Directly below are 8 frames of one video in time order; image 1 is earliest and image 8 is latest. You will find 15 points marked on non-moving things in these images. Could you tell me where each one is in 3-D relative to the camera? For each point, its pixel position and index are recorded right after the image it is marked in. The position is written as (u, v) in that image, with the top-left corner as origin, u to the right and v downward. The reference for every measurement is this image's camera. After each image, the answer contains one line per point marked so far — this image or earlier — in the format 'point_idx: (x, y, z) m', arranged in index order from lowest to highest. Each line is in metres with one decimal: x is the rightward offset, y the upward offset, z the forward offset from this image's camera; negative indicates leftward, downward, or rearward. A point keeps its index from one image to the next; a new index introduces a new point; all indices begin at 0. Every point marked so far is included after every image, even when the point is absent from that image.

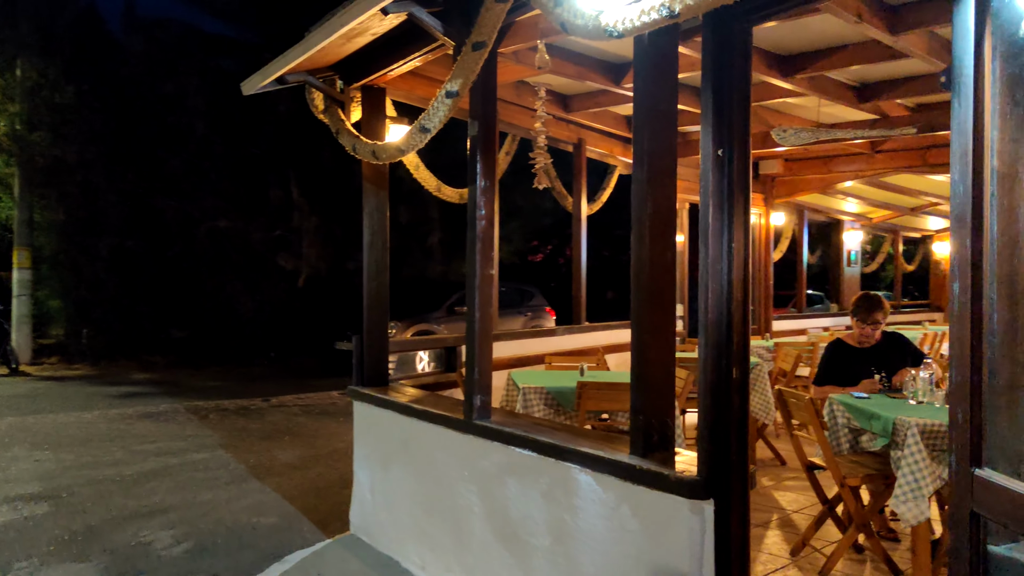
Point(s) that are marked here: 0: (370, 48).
0: (-0.8, +1.4, +5.0) m
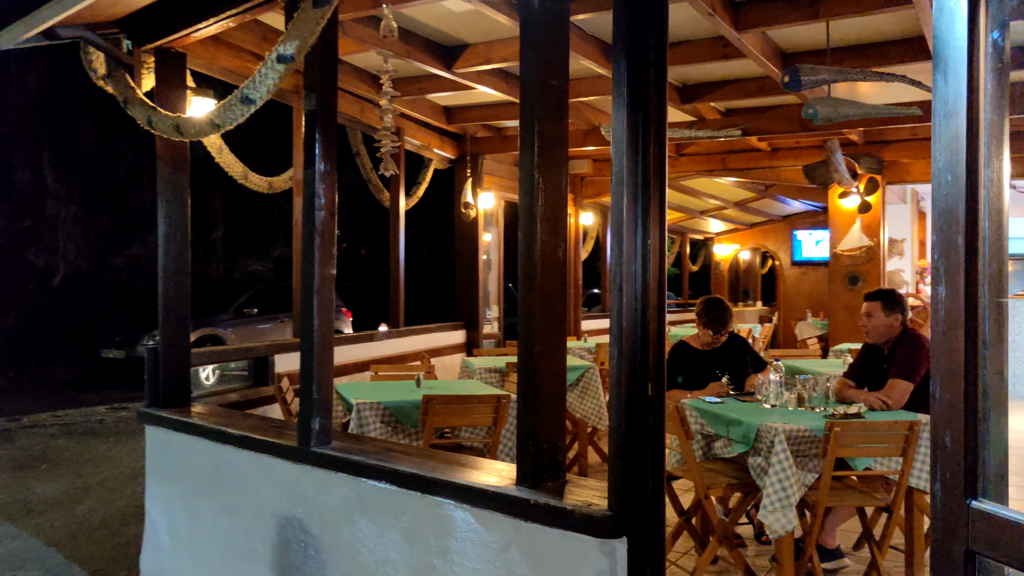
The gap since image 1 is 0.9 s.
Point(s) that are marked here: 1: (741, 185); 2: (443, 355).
0: (-1.7, +1.4, +4.2) m
1: (+3.1, +1.4, +11.8) m
2: (-0.6, -0.6, +8.0) m
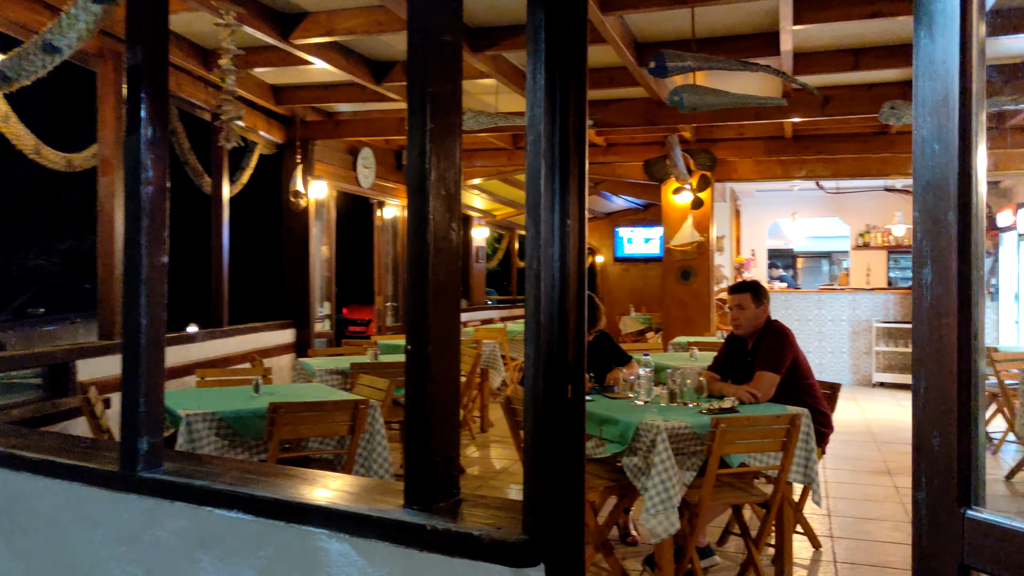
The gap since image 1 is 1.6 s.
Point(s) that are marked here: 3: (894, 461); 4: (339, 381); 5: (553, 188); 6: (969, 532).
0: (-2.3, +1.4, +3.4) m
1: (+0.8, +1.5, +11.8) m
2: (-2.0, -0.6, +7.3) m
3: (+2.9, -1.3, +6.6) m
4: (-1.1, -0.6, +5.5) m
5: (+0.1, +0.2, +2.1) m
6: (+0.8, -0.4, +1.5) m
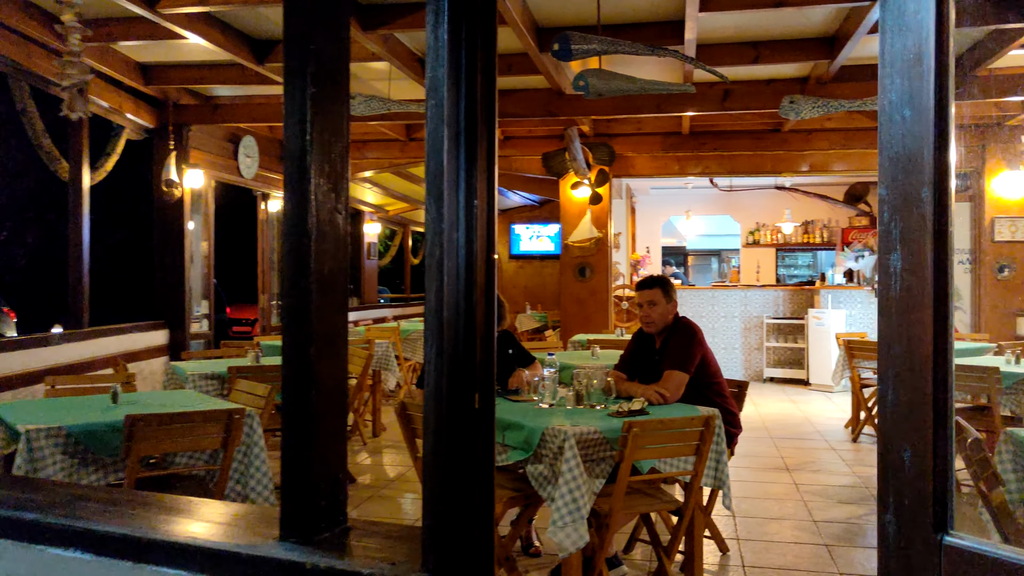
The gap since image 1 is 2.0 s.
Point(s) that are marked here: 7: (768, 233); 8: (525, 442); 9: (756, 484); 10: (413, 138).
0: (-2.6, +1.4, +2.8) m
1: (-0.6, +1.5, +11.5) m
2: (-2.9, -0.6, +6.7) m
3: (+2.1, -1.3, +6.6) m
4: (-1.7, -0.6, +5.0) m
5: (-0.1, +0.3, +1.8) m
6: (+0.7, -0.4, +1.3) m
7: (+3.8, +0.8, +12.9) m
8: (+0.1, -0.6, +3.5) m
9: (+1.6, -1.3, +5.8) m
10: (-1.0, +1.6, +9.1) m
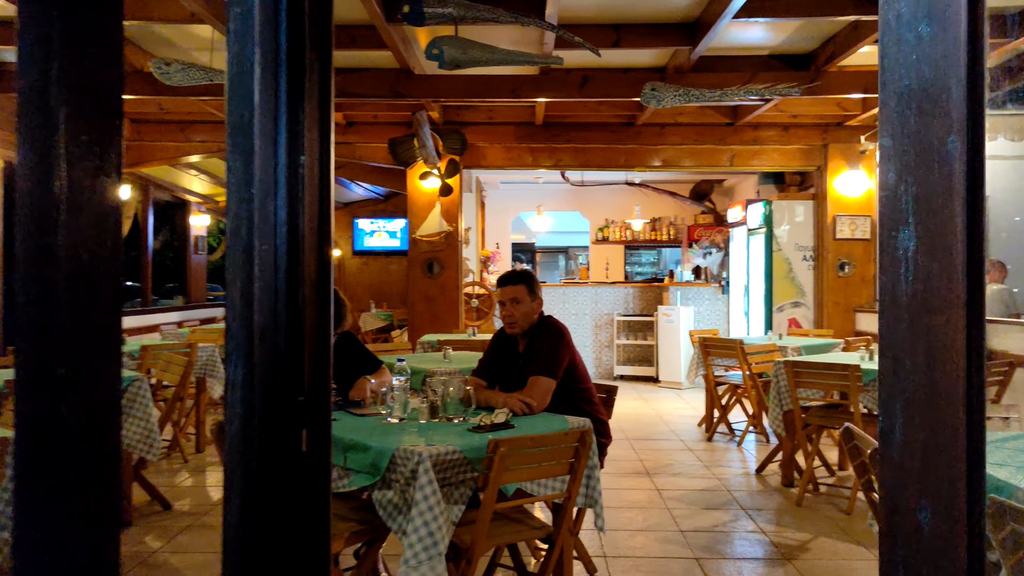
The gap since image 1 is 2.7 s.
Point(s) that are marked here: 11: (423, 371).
0: (-3.0, +1.4, +1.8) m
1: (-2.5, +1.6, +10.7) m
2: (-3.9, -0.5, +5.6) m
3: (+1.0, -1.3, +6.4) m
4: (-2.5, -0.6, +4.1) m
5: (-0.4, +0.3, +1.3) m
6: (+0.5, -0.4, +0.9) m
7: (+1.6, +0.9, +12.9) m
8: (-0.5, -0.6, +3.0) m
9: (+0.7, -1.3, +5.5) m
10: (-2.6, +1.6, +8.2) m
11: (-0.5, -0.5, +5.1) m
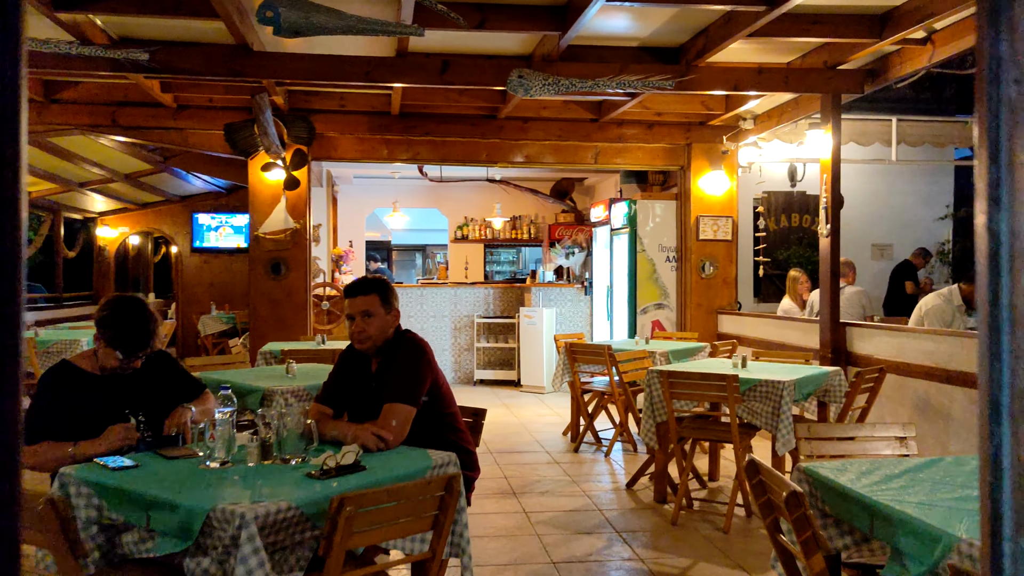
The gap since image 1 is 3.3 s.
0: (-3.2, +1.4, +0.7) m
1: (-4.2, +1.5, +9.6) m
2: (-4.7, -0.6, +4.3) m
3: (0.0, -1.3, +5.9) m
4: (-3.1, -0.6, +3.1) m
5: (-0.5, +0.2, +0.7) m
6: (+0.4, -0.5, +0.5) m
7: (-0.5, +0.9, +12.5) m
8: (-0.9, -0.7, +2.3) m
9: (-0.2, -1.3, +5.0) m
10: (-3.8, +1.6, +7.2) m
11: (-1.3, -0.5, +4.5) m
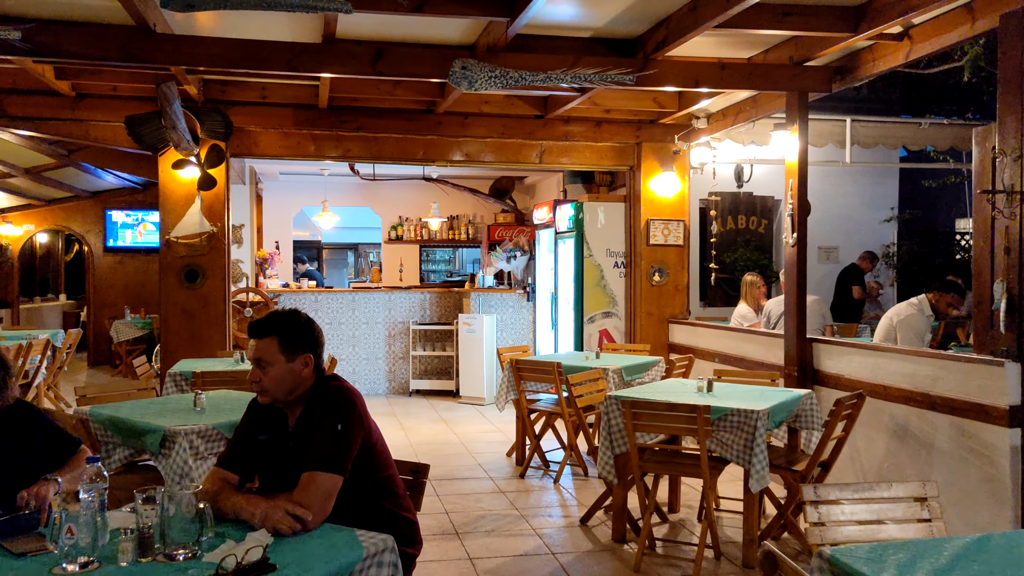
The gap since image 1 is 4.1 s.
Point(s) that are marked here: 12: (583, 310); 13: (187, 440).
0: (-3.1, +1.3, -0.1) m
1: (-4.9, +1.5, +8.7) m
2: (-5.0, -0.7, +3.4) m
3: (-0.3, -1.4, +5.4) m
4: (-3.2, -0.7, +2.3) m
5: (-0.4, +0.1, +0.1) m
6: (+0.5, -0.6, 0.0) m
7: (-1.4, +0.8, +11.8) m
8: (-1.0, -0.8, +1.7) m
9: (-0.5, -1.4, +4.4) m
10: (-4.3, +1.5, +6.3) m
11: (-1.5, -0.6, +3.8) m
12: (+0.7, -0.2, +8.1) m
13: (-1.4, -0.7, +3.8) m
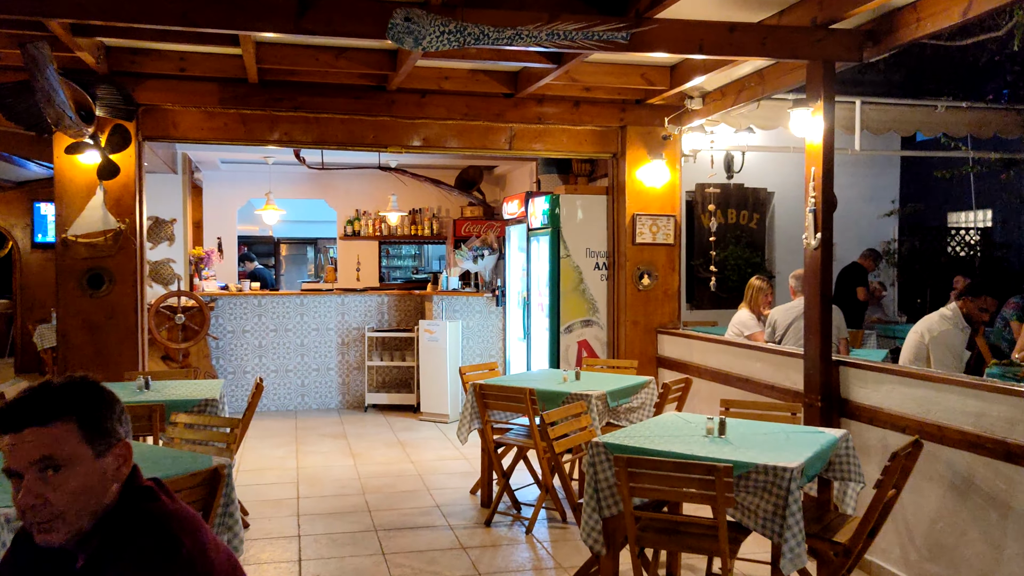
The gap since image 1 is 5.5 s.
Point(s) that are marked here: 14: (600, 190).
0: (-3.1, +1.1, -1.2) m
1: (-5.2, +1.4, +7.5) m
2: (-5.1, -0.8, +2.2) m
3: (-0.5, -1.4, +4.3) m
4: (-3.3, -0.8, +1.2) m
5: (-0.5, 0.0, -1.0) m
6: (+0.5, -0.7, -1.1) m
7: (-1.8, +0.8, +10.8) m
8: (-1.1, -0.9, +0.6) m
9: (-0.6, -1.5, +3.4) m
10: (-4.5, +1.4, +5.1) m
11: (-1.7, -0.7, +2.7) m
12: (+0.4, -0.3, +7.1) m
13: (-1.6, -0.8, +2.7) m
14: (+0.7, +0.8, +7.2) m
